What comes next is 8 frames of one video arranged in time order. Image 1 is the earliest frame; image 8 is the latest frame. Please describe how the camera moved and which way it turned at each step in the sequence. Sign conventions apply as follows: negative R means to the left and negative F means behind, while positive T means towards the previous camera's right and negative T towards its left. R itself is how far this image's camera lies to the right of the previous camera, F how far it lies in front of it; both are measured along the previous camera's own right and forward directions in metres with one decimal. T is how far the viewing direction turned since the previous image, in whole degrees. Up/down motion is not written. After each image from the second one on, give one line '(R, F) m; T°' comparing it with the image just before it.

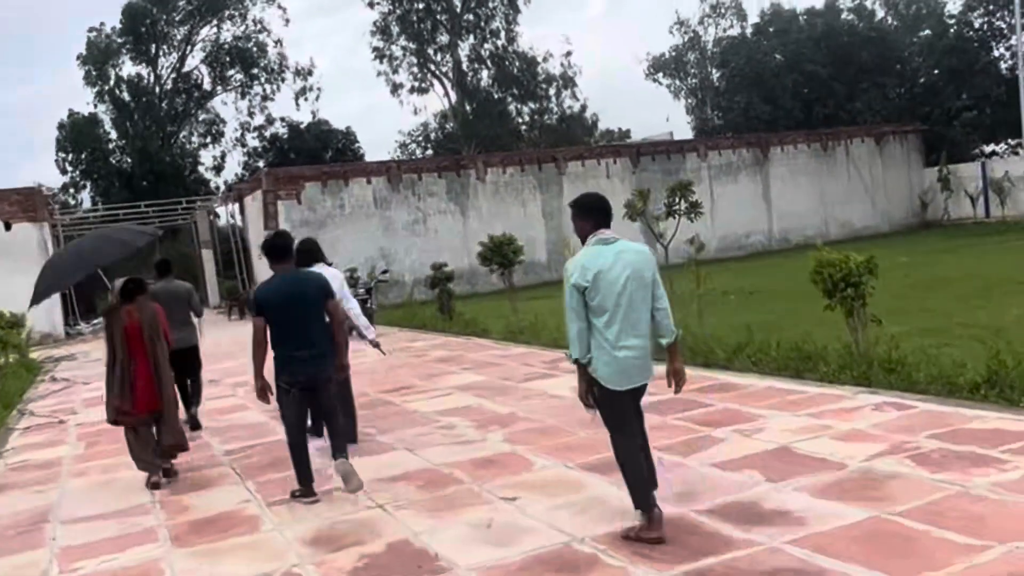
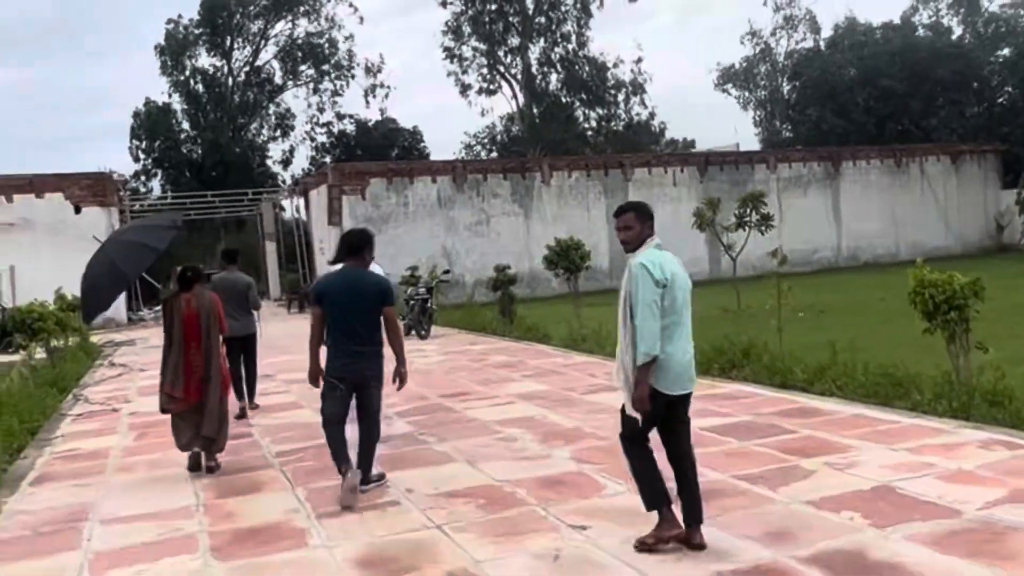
(-0.1, +0.4) m; -3°
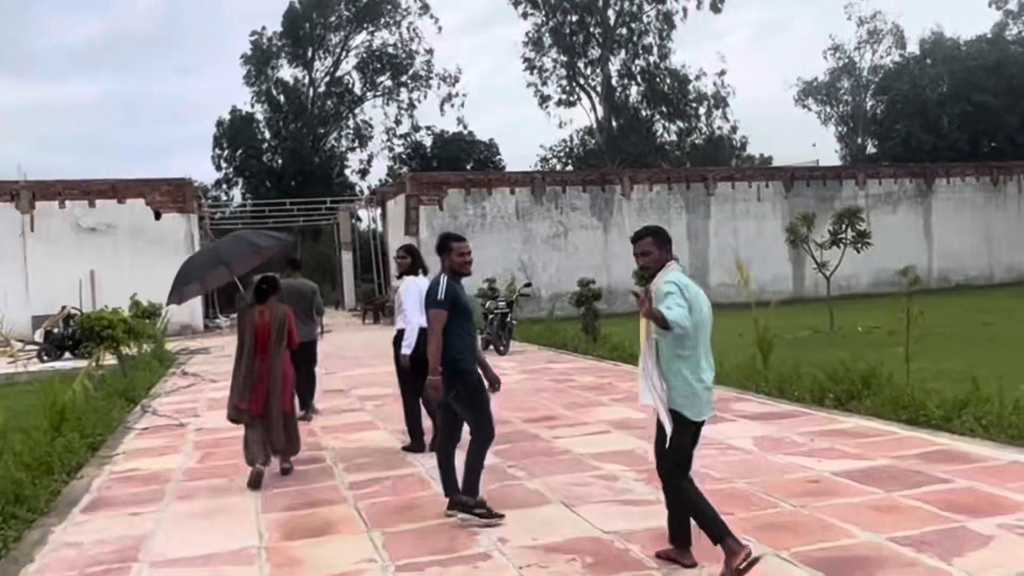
(-0.2, +0.7) m; -4°
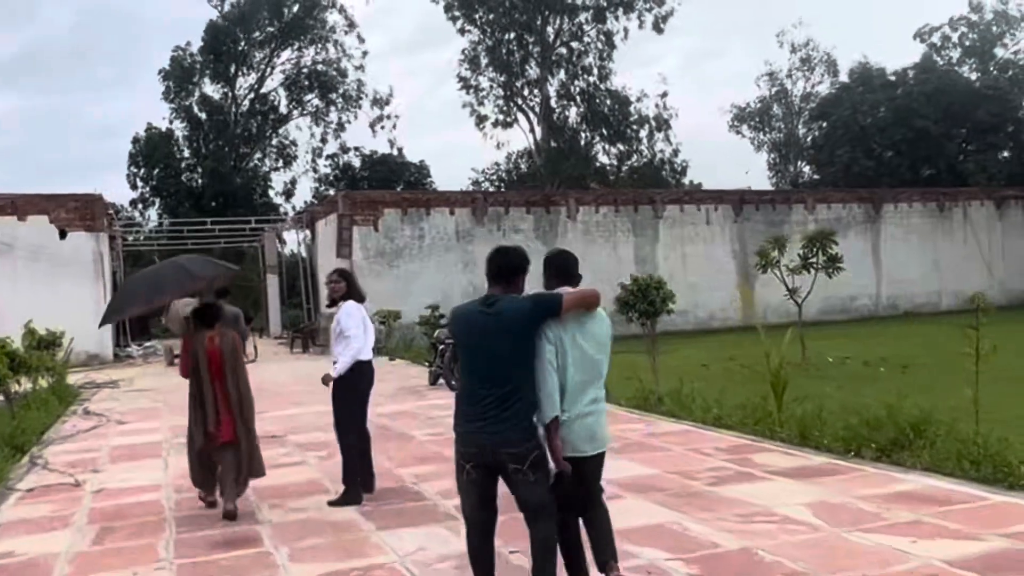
(-0.4, +1.6) m; +4°
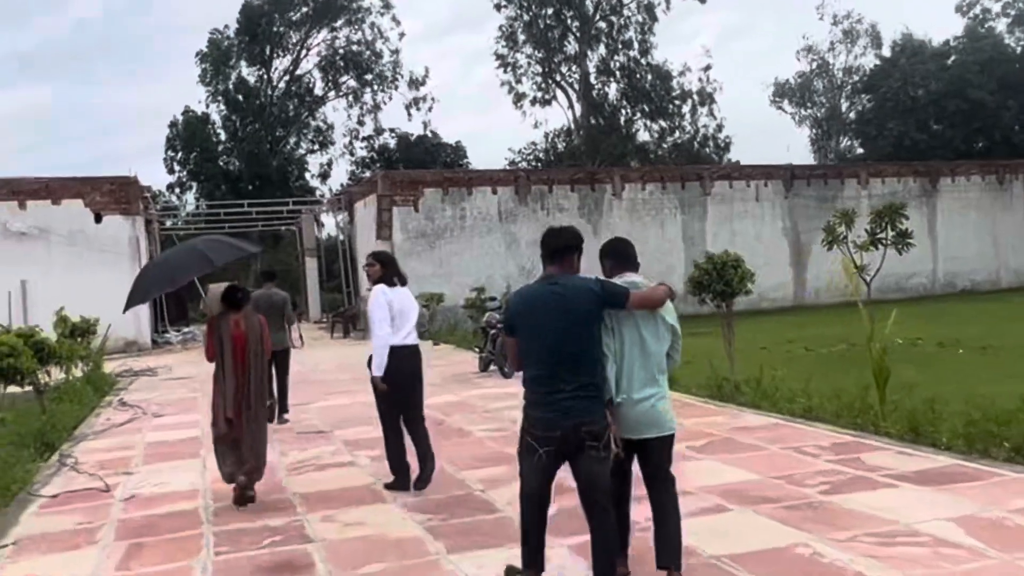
(-0.3, +0.8) m; -2°
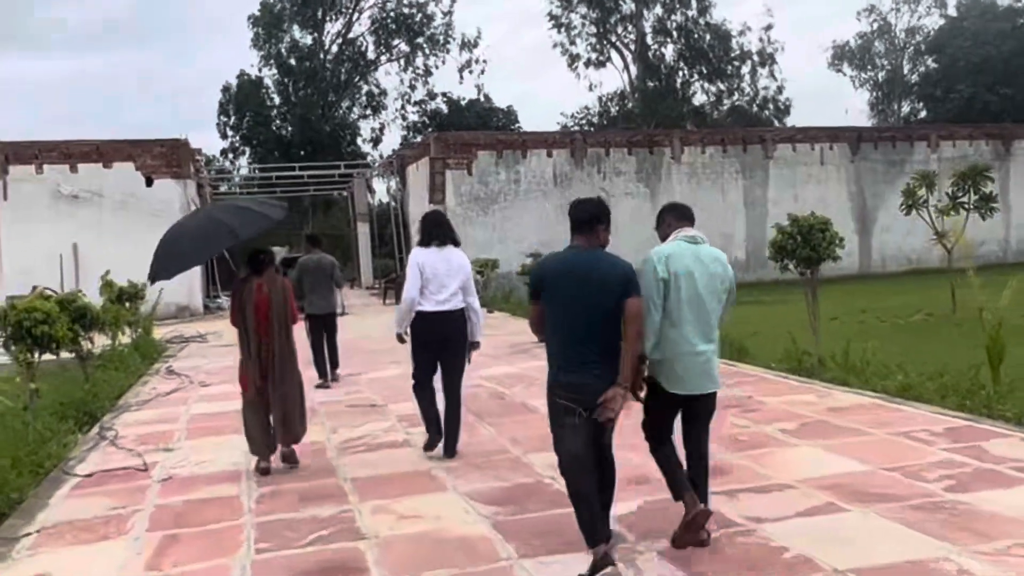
(-0.1, +0.6) m; -3°
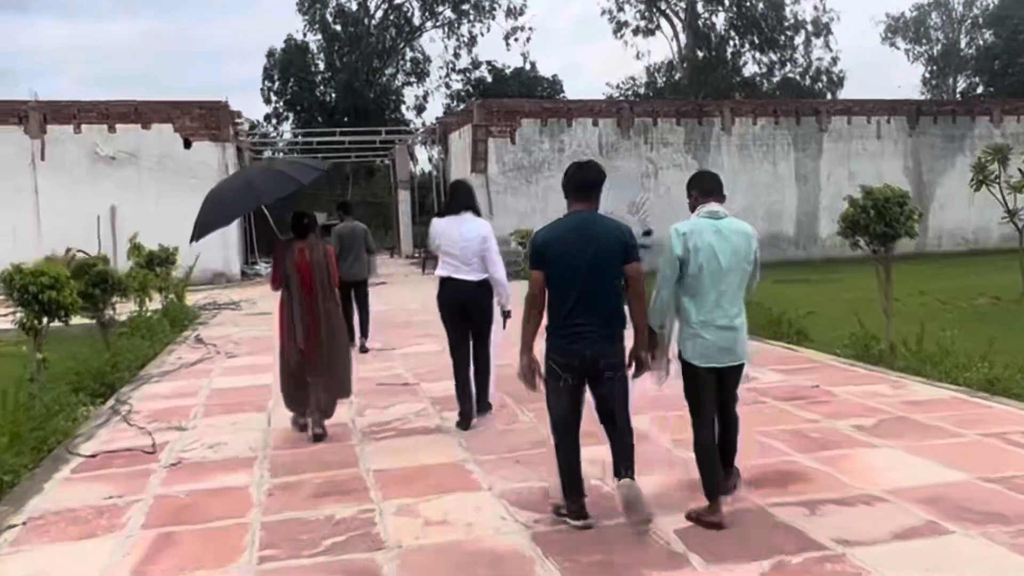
(0.0, +0.6) m; -2°
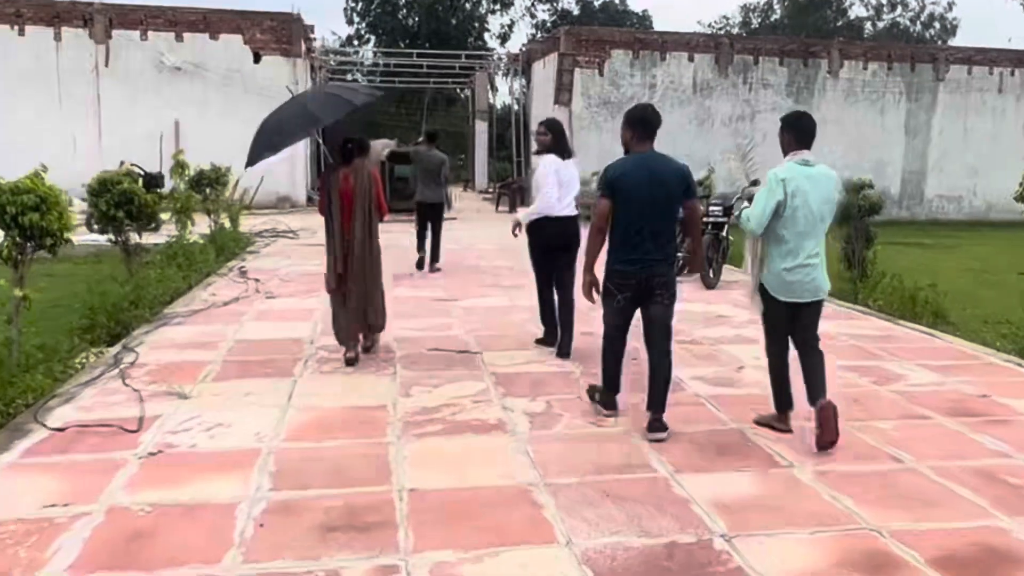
(-0.1, +1.4) m; -4°
